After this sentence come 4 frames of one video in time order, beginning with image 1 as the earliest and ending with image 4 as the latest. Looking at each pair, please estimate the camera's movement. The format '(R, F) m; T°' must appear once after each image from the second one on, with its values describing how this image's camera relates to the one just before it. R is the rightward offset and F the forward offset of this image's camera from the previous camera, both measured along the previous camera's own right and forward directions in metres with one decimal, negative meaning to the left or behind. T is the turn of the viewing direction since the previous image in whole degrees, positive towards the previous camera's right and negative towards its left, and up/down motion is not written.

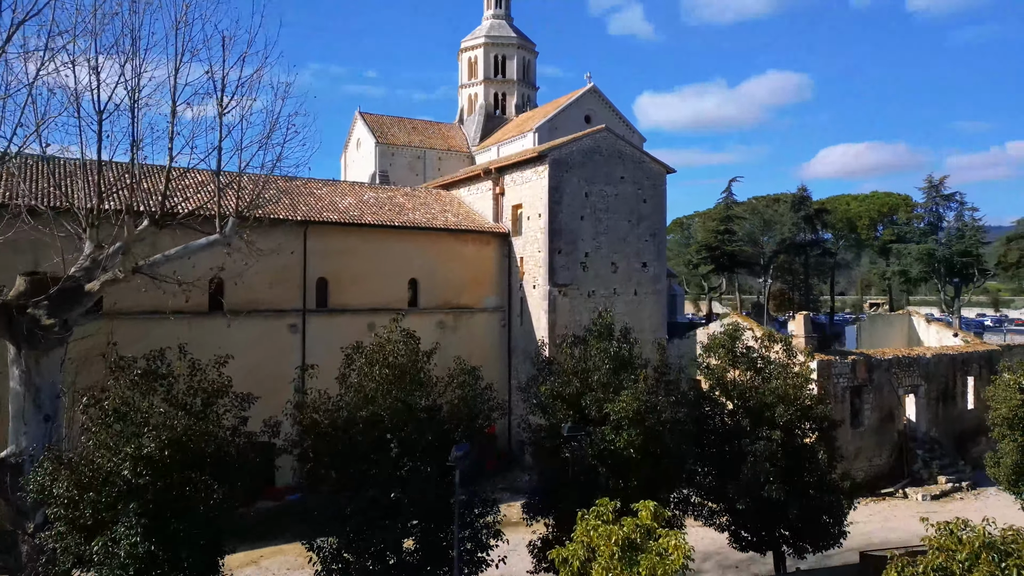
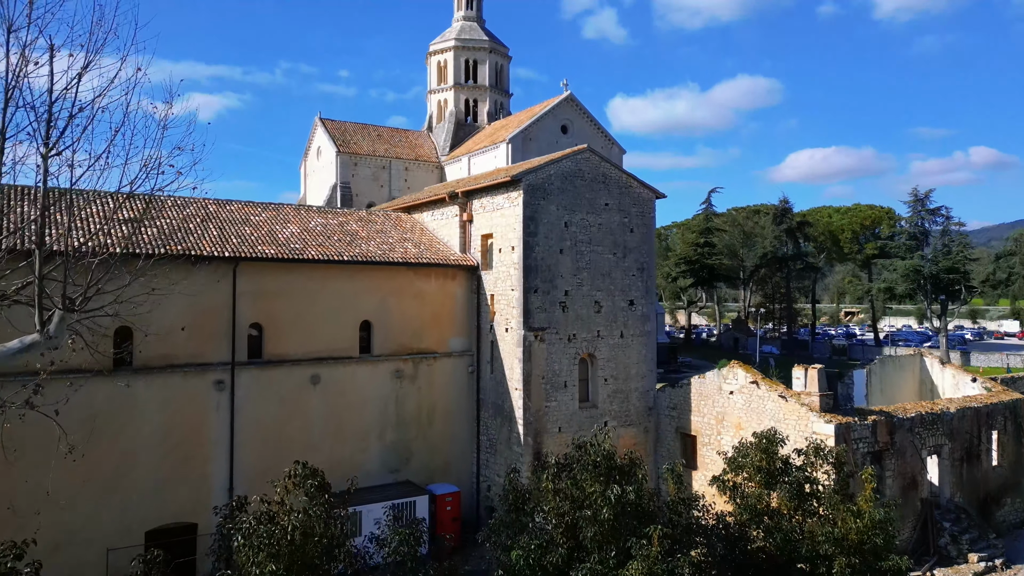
(+0.1, +2.6) m; +2°
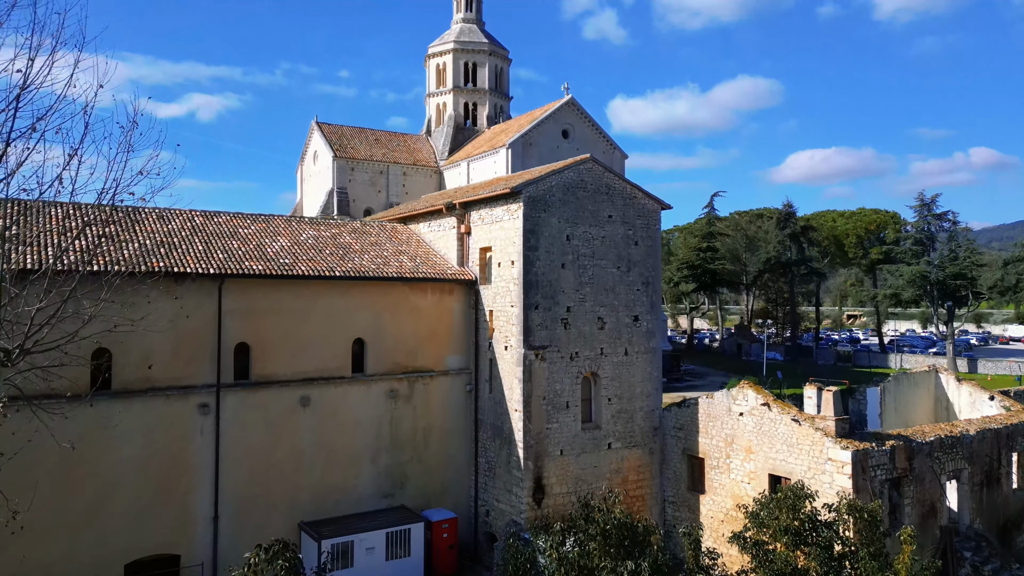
(0.0, +0.7) m; 0°
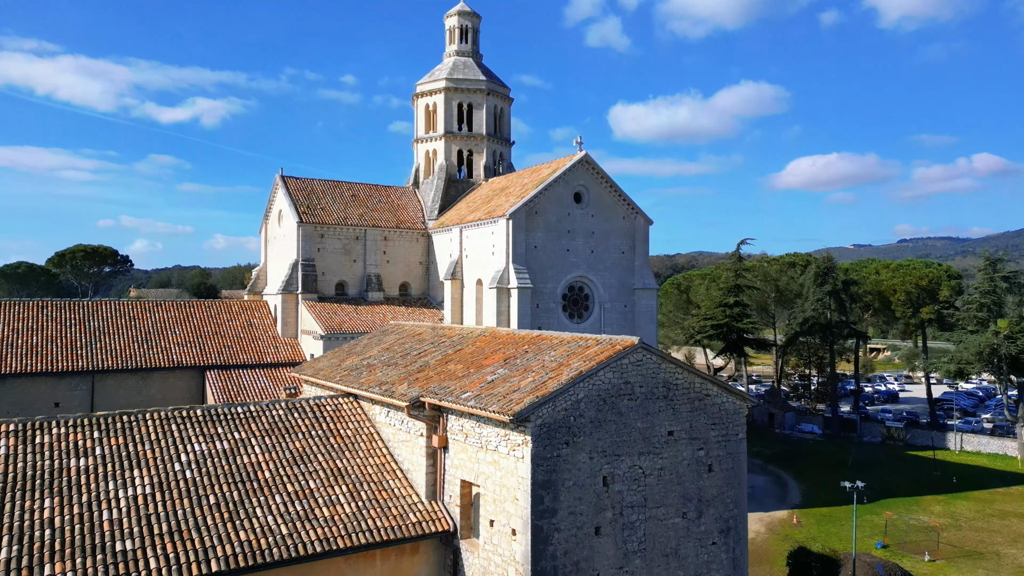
(0.0, +6.4) m; 0°
